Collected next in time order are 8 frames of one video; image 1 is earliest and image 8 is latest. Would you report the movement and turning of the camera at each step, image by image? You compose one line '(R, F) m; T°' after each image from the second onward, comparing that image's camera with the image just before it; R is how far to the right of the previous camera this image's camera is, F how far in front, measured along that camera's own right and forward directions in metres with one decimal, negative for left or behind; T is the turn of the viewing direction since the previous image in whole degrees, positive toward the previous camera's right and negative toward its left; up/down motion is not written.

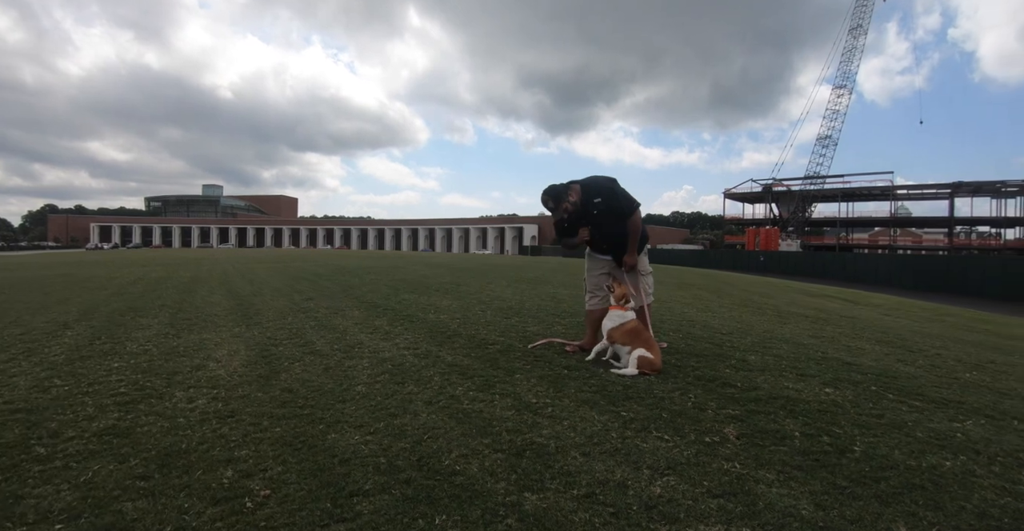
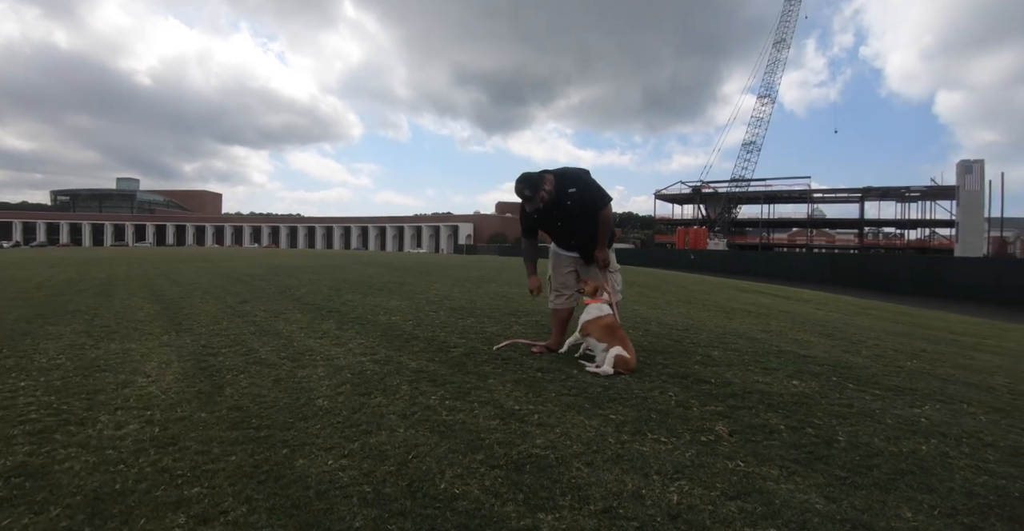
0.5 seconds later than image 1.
(-0.2, +0.2) m; +7°
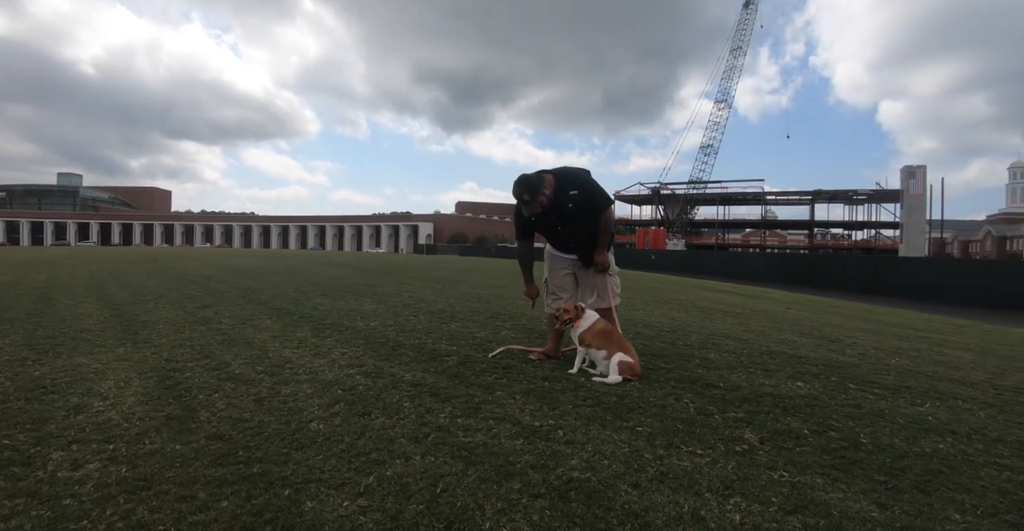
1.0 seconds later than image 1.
(-0.3, +0.2) m; +4°
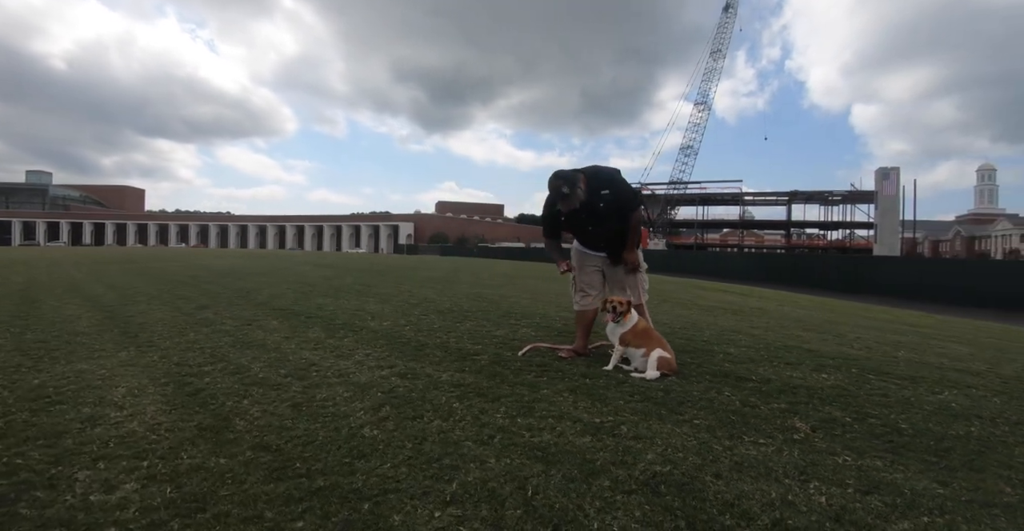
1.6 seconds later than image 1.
(-0.4, 0.0) m; +2°
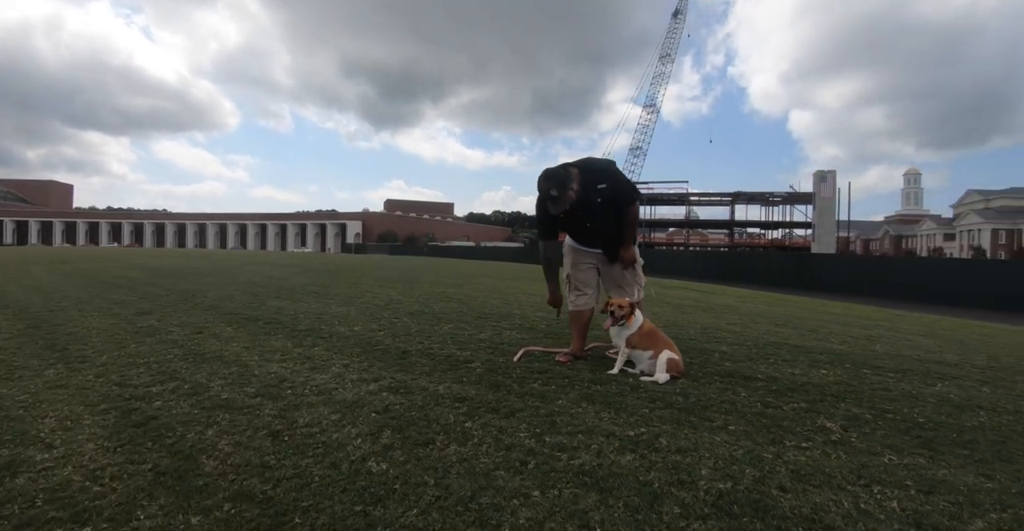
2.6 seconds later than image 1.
(-0.3, +0.3) m; +5°
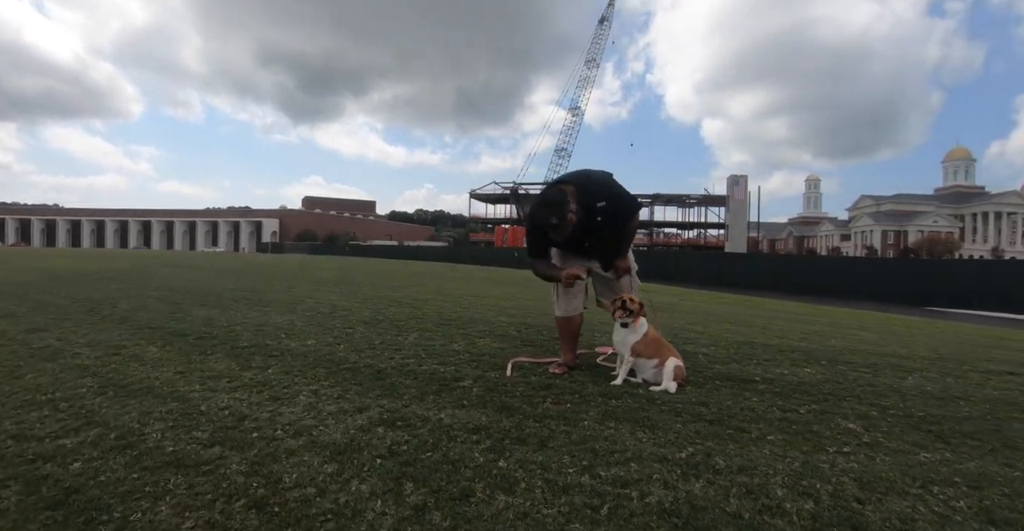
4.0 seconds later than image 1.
(-0.4, +0.3) m; +8°
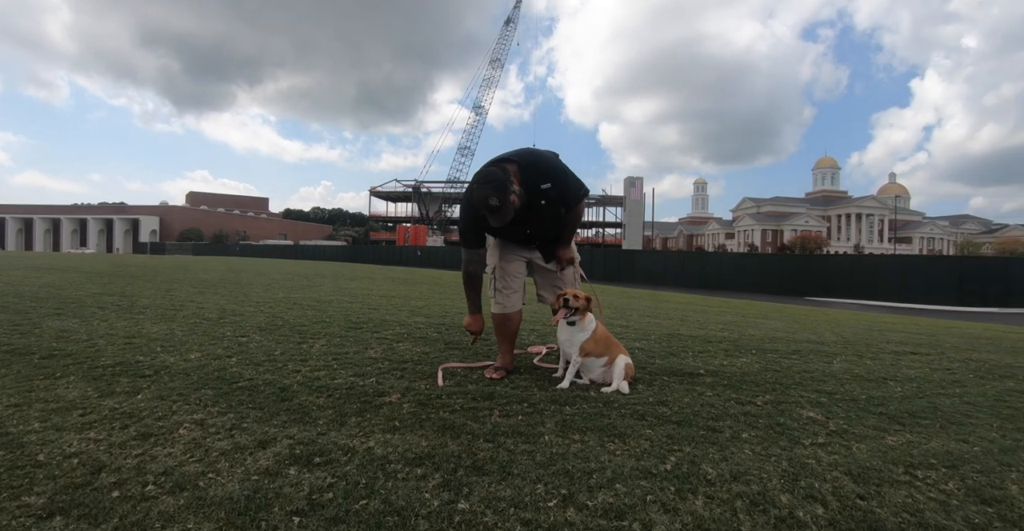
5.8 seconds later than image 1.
(-0.2, +0.4) m; +11°
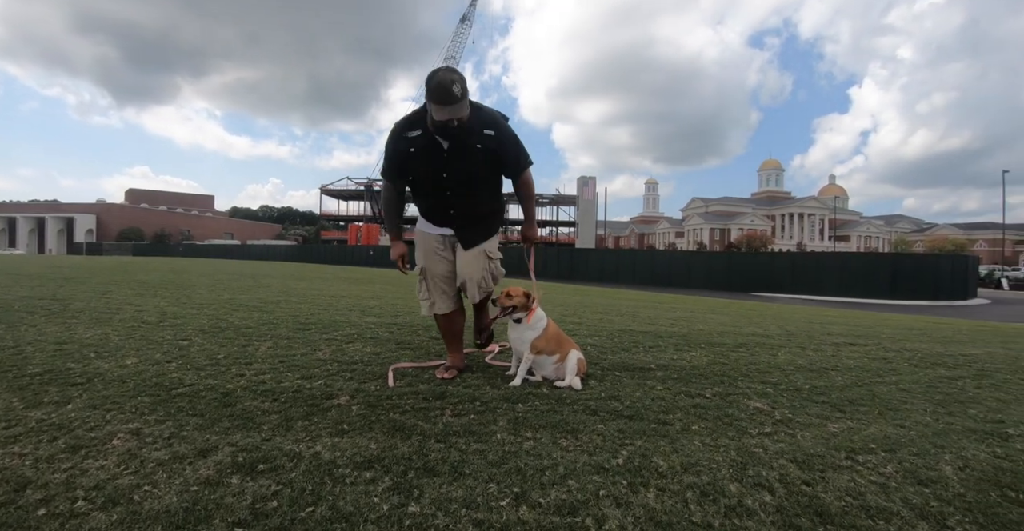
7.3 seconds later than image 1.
(0.0, 0.0) m; +5°
